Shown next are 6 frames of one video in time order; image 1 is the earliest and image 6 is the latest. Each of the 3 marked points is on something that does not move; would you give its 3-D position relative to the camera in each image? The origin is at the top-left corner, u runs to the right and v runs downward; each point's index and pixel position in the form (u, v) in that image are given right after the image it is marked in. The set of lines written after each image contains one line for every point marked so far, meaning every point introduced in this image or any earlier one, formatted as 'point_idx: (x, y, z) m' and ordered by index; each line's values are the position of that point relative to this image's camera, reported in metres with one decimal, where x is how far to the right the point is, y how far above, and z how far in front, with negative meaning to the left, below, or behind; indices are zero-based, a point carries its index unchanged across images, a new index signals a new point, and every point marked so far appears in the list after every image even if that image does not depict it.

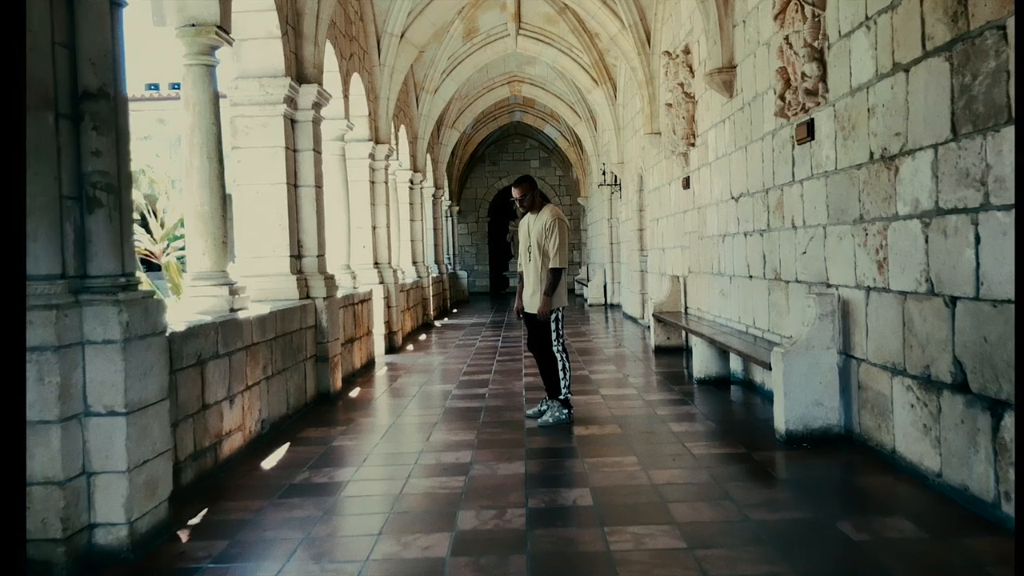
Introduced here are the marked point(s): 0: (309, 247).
0: (-1.4, +0.3, +5.3) m
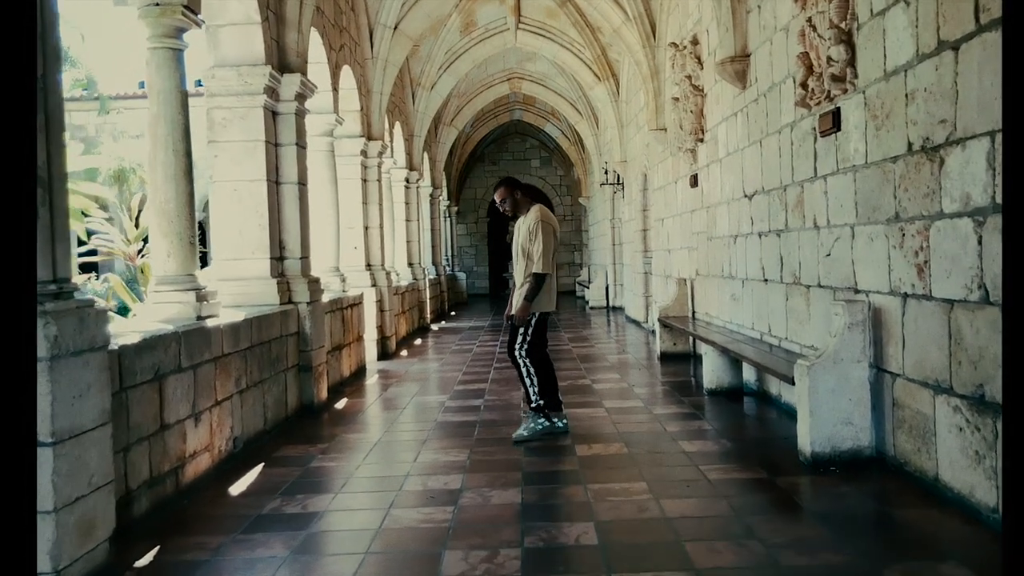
0: (-1.4, +0.3, +4.9) m
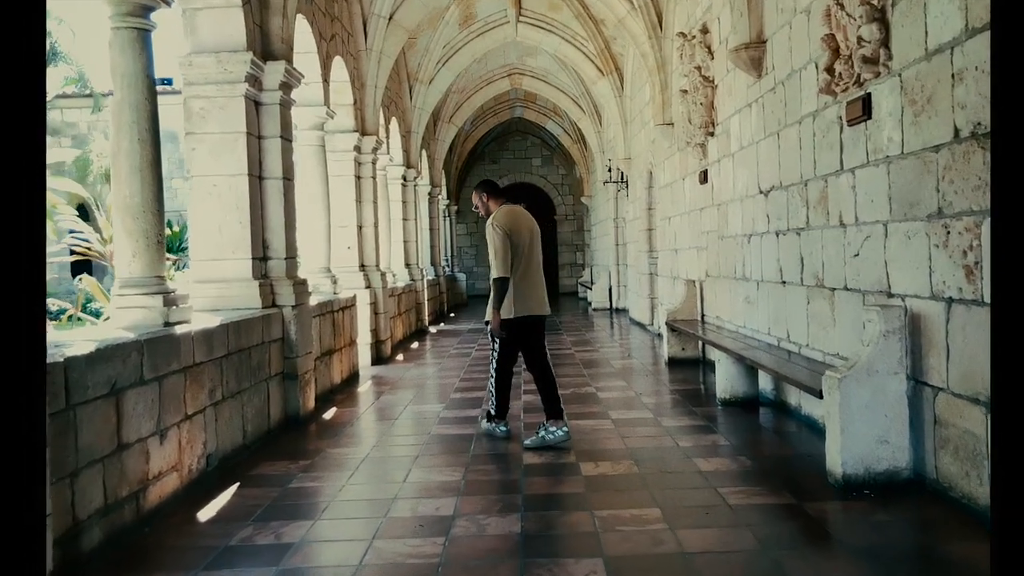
0: (-1.4, +0.2, +4.6) m
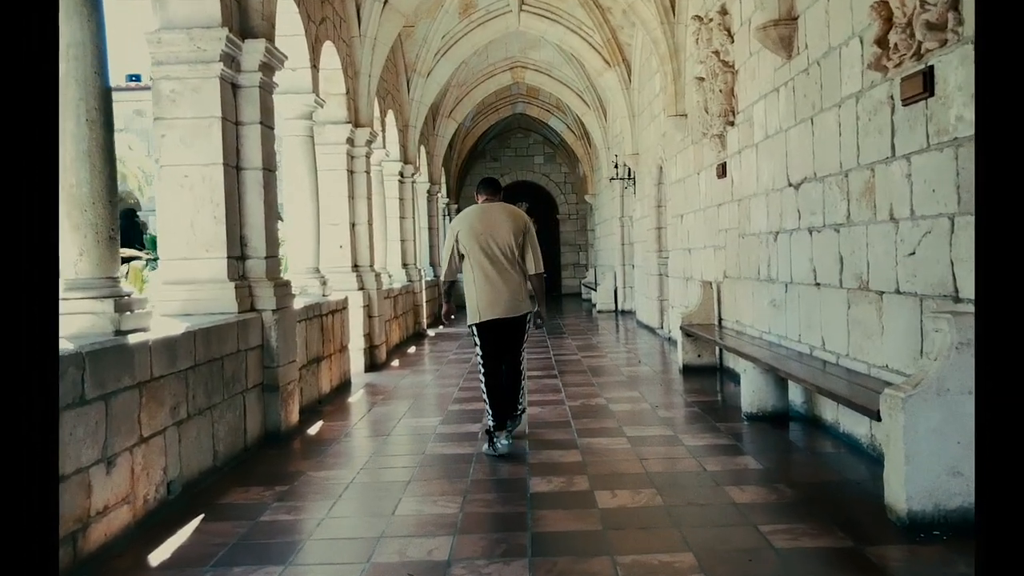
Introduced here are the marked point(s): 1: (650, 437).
0: (-1.4, +0.2, +4.2) m
1: (+0.7, -0.8, +3.9) m
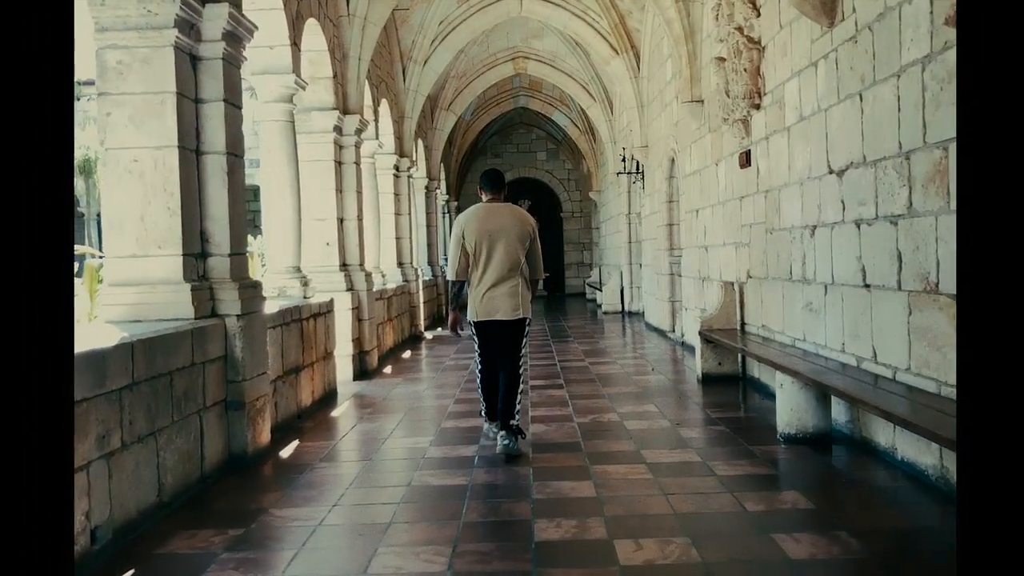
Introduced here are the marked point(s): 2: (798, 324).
0: (-1.4, +0.2, +3.7) m
1: (+0.7, -0.8, +3.3) m
2: (+1.6, -0.2, +4.2) m
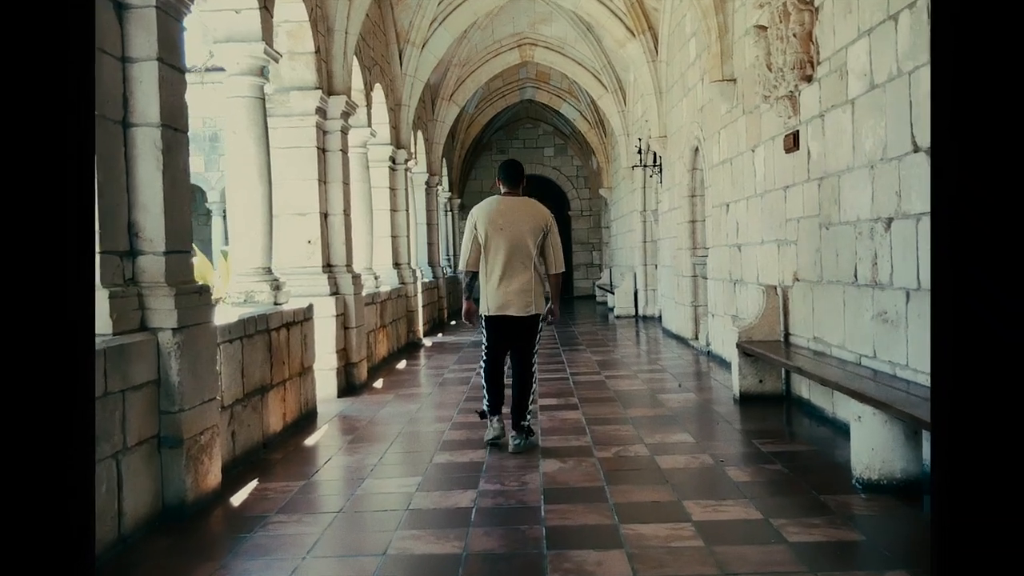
0: (-1.4, +0.2, +2.9) m
1: (+0.7, -0.8, +2.6) m
2: (+1.6, -0.2, +3.5) m
